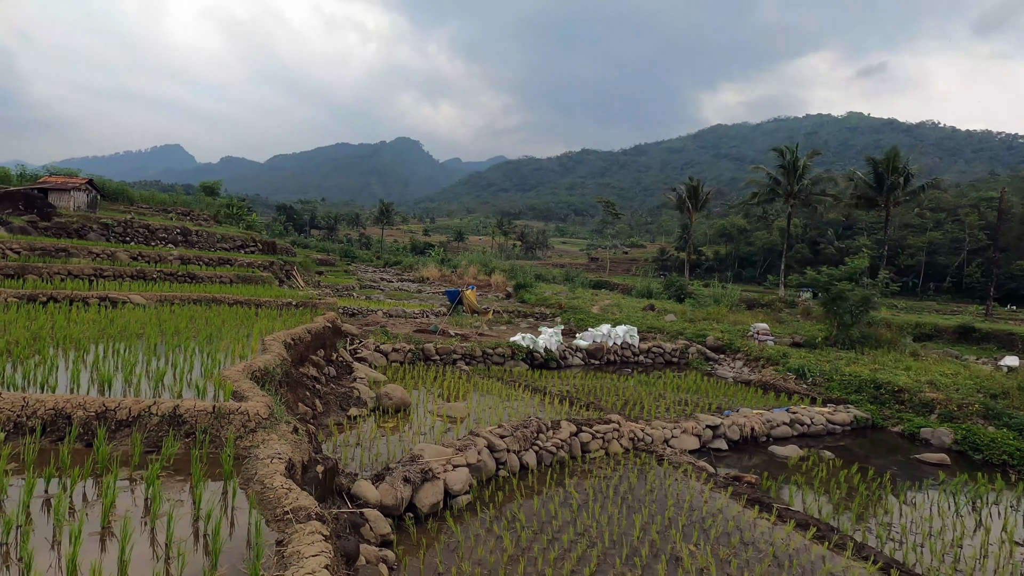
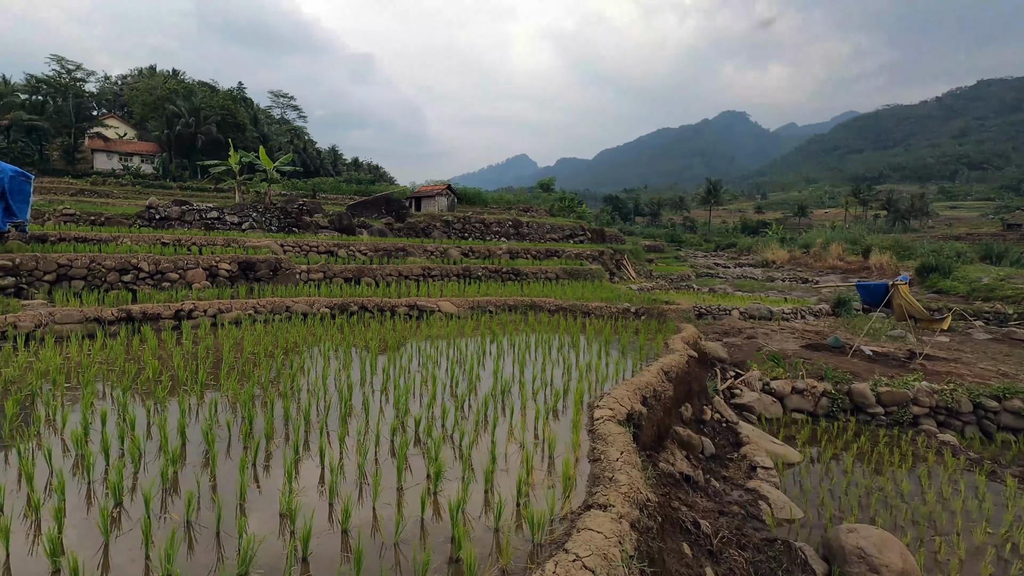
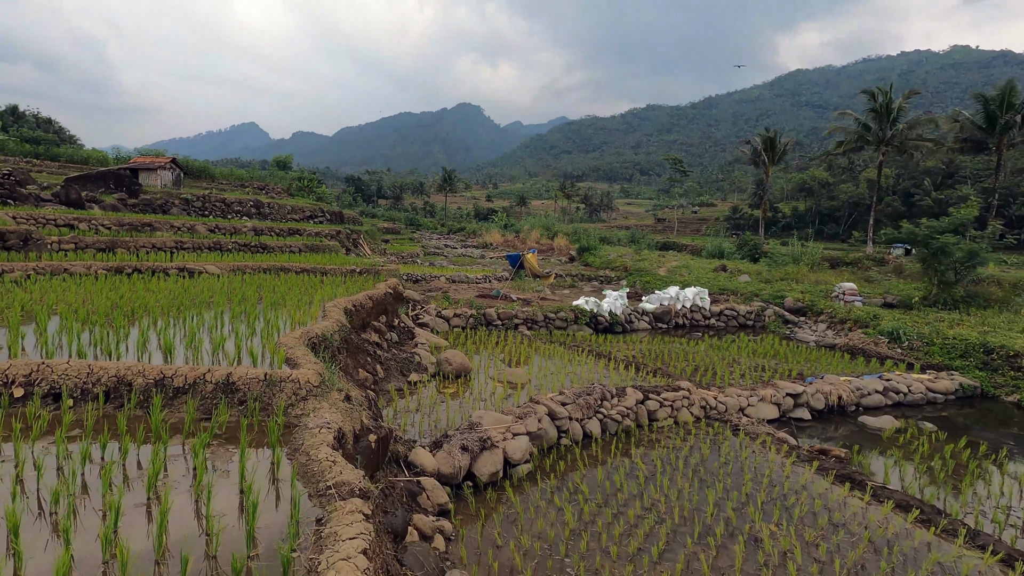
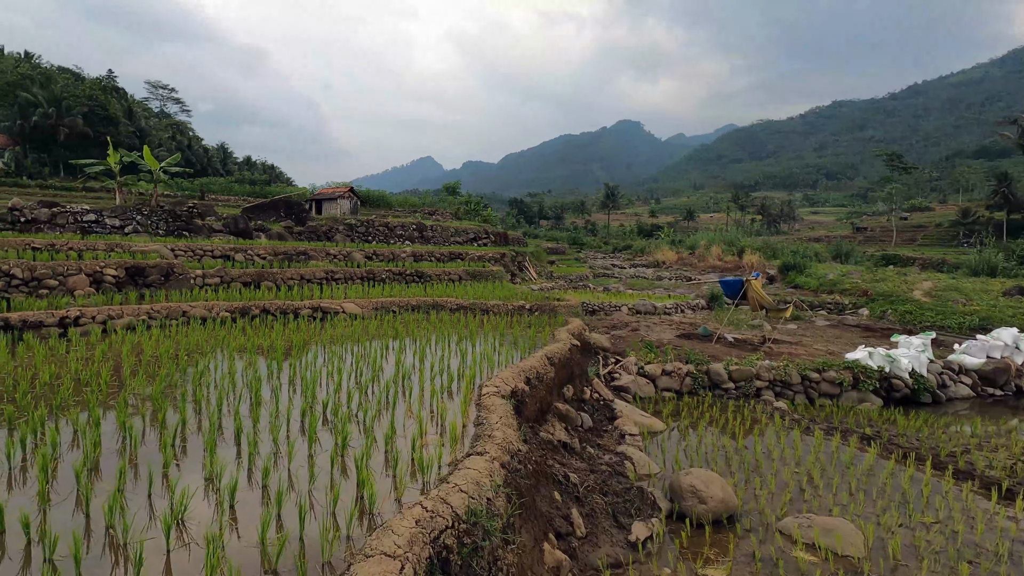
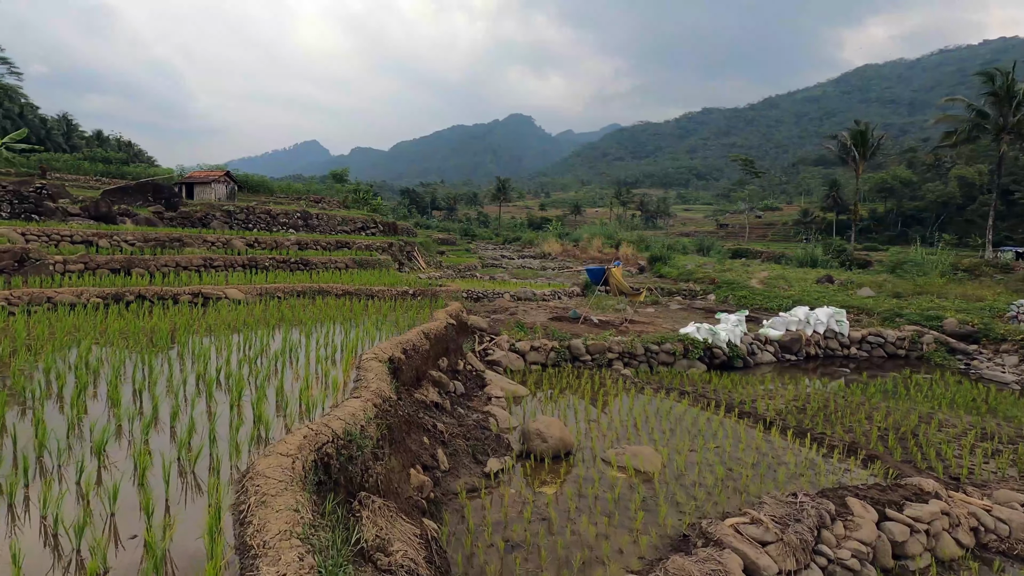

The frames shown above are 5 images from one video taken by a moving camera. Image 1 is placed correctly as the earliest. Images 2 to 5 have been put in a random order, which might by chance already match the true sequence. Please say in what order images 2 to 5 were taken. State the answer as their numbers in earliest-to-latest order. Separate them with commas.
3, 5, 4, 2
